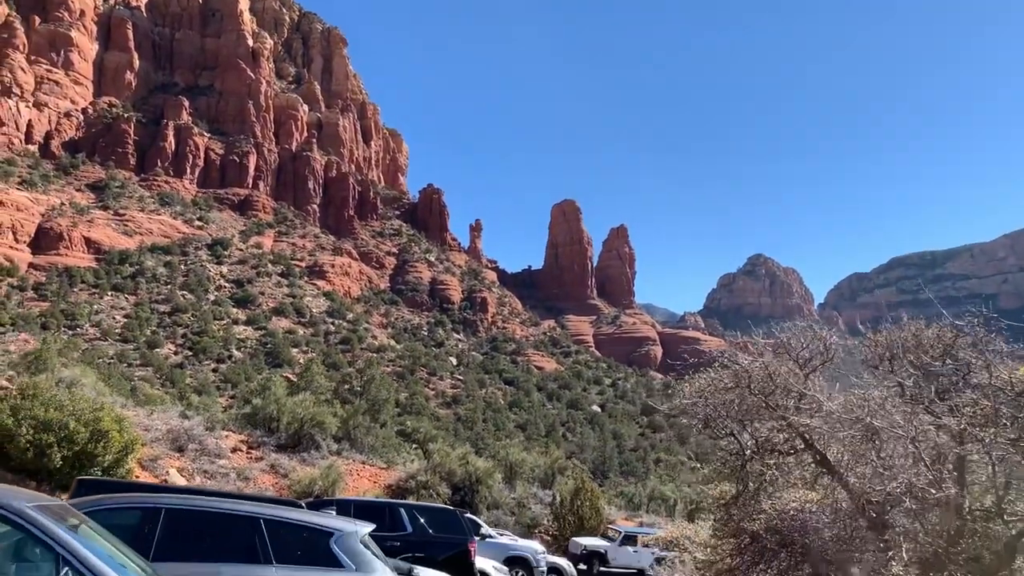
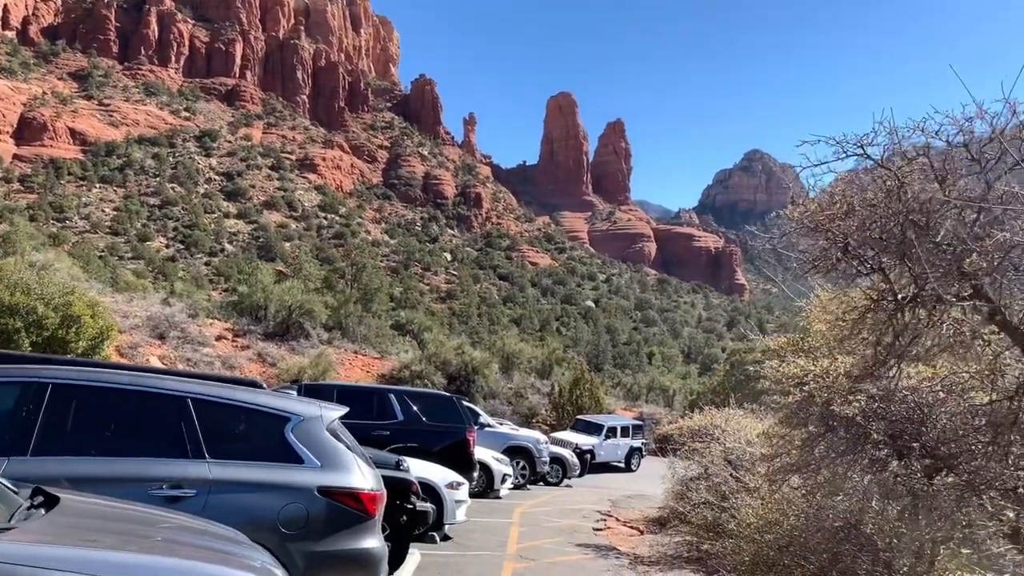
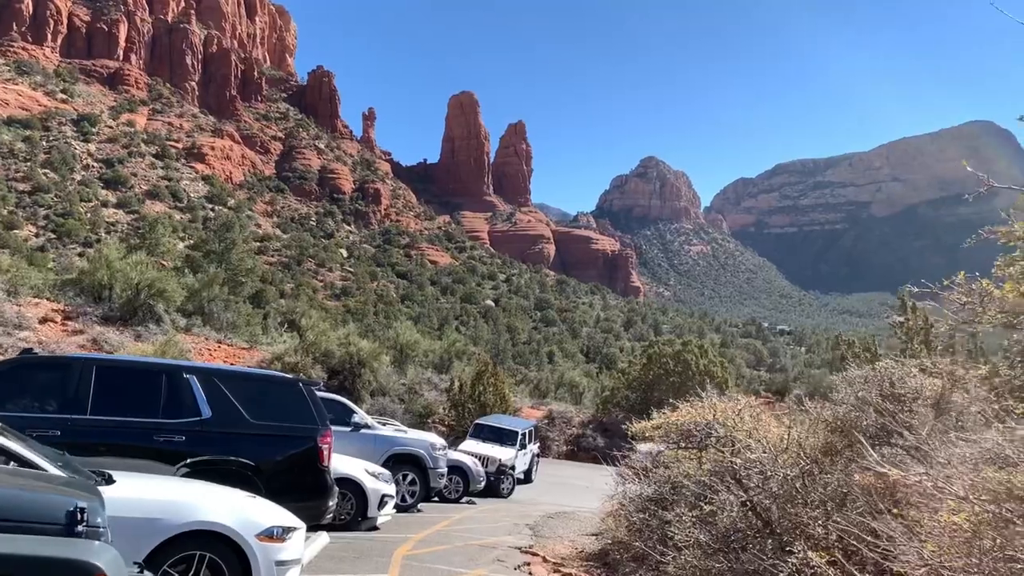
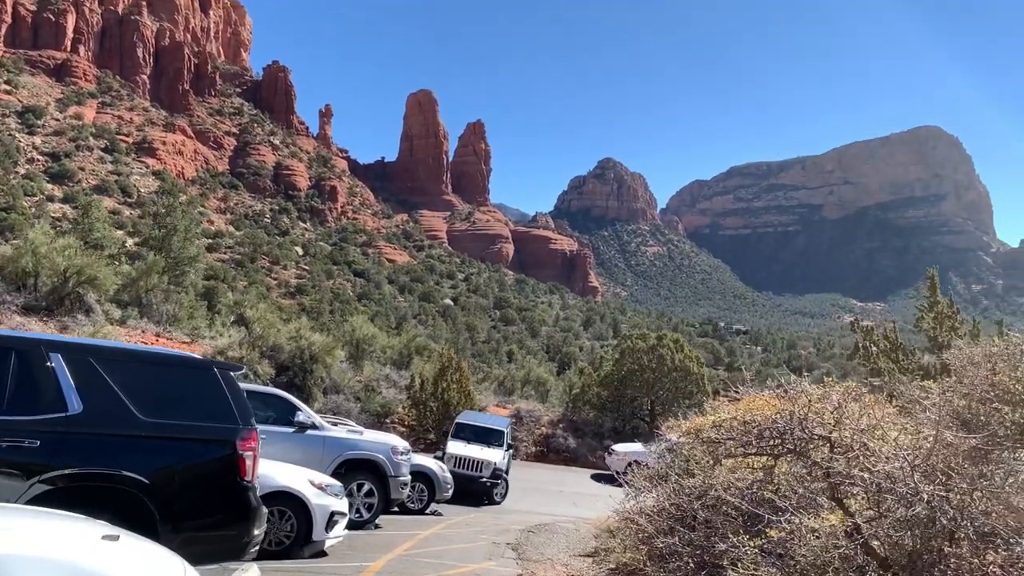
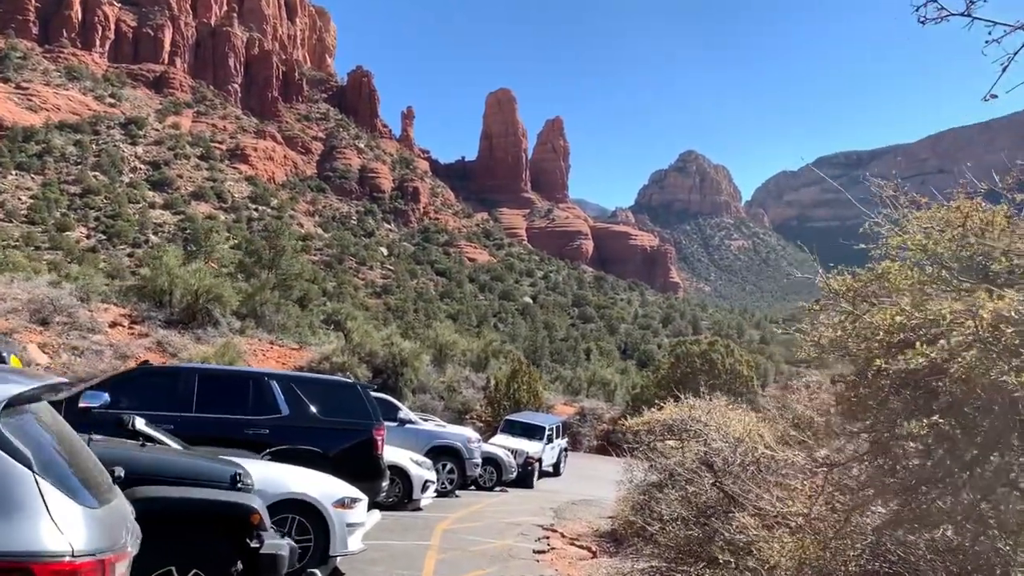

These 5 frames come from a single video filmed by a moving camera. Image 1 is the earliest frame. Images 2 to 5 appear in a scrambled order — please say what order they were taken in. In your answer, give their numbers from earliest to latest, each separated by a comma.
2, 5, 3, 4
